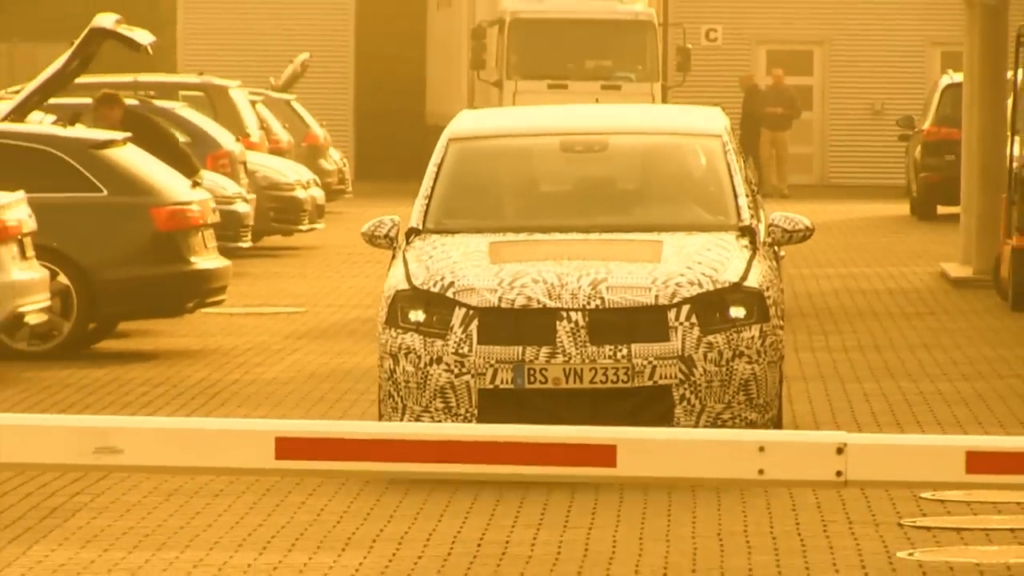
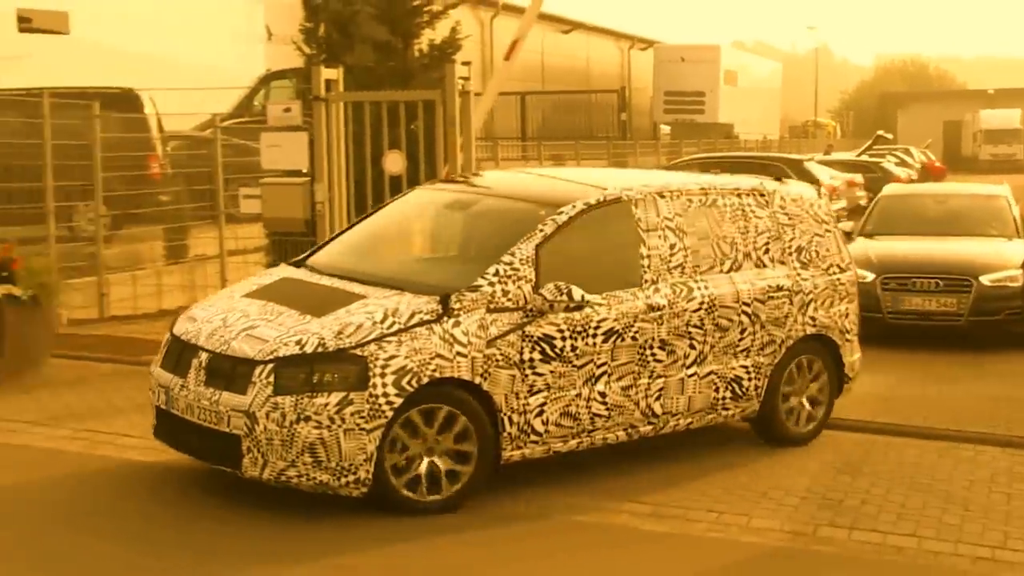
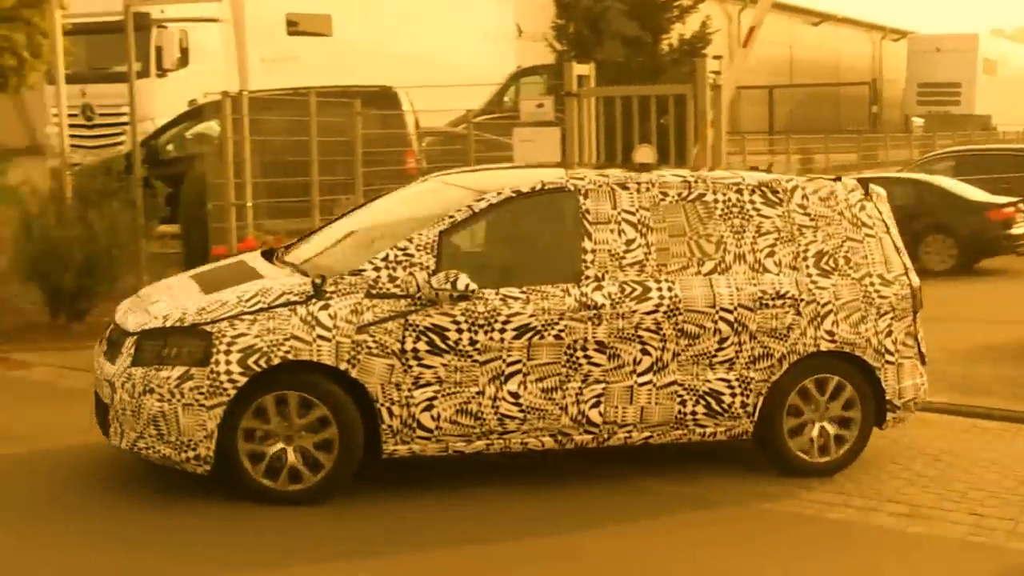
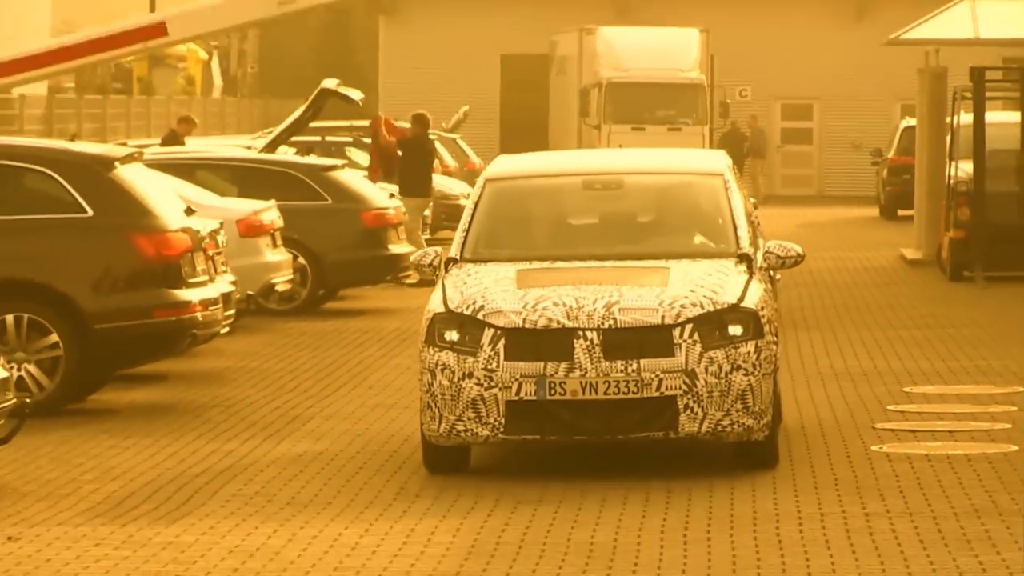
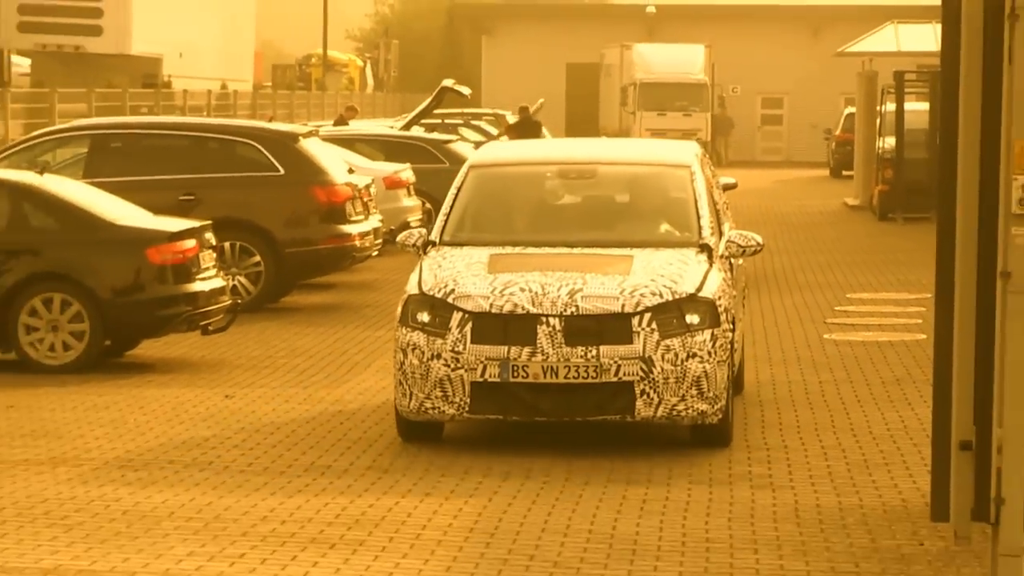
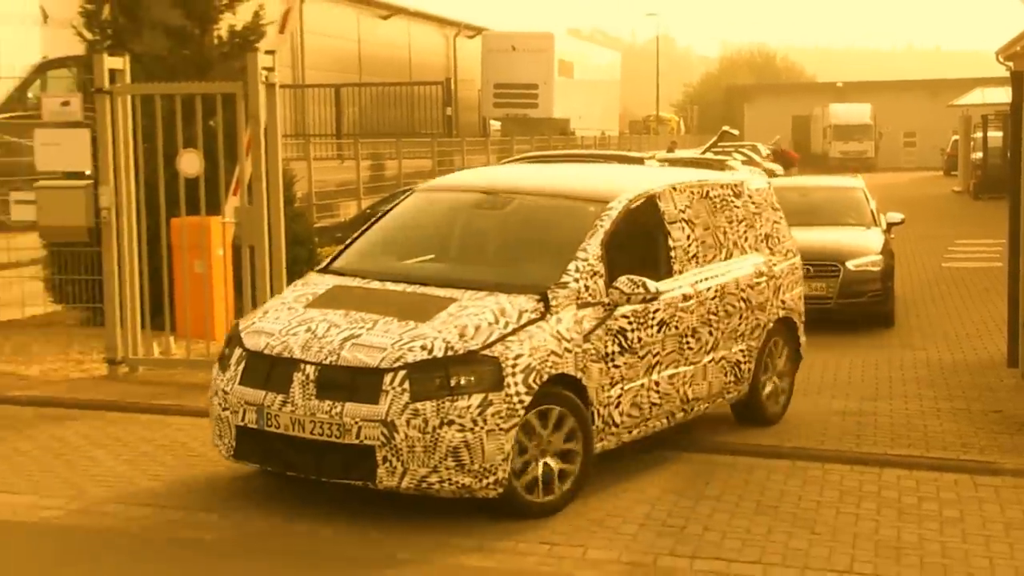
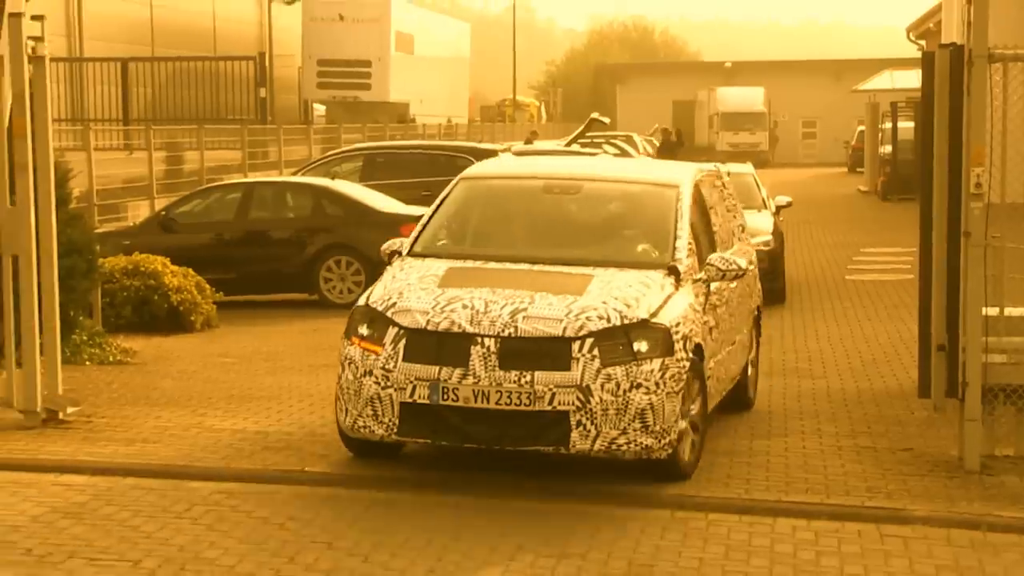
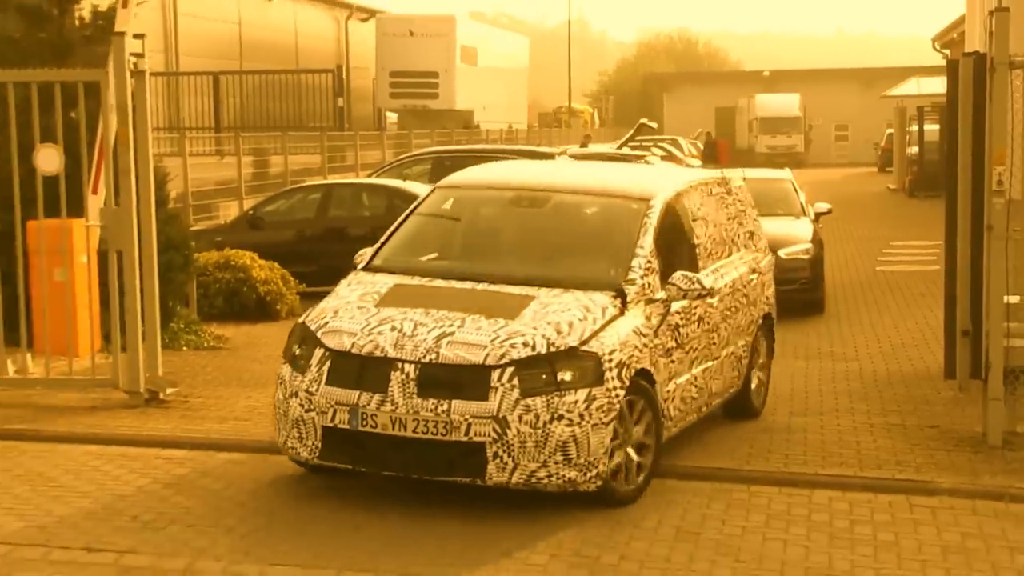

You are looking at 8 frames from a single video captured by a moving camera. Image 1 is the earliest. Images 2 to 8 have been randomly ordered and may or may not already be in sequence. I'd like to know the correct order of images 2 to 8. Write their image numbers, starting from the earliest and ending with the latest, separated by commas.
4, 5, 7, 8, 6, 2, 3
